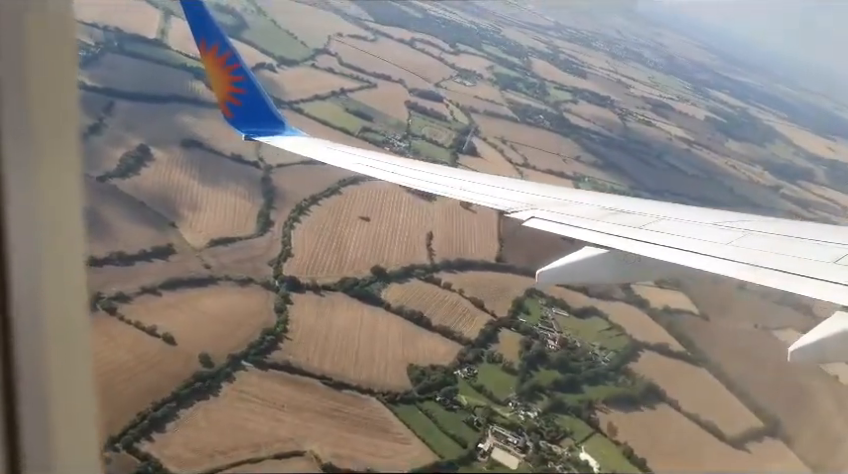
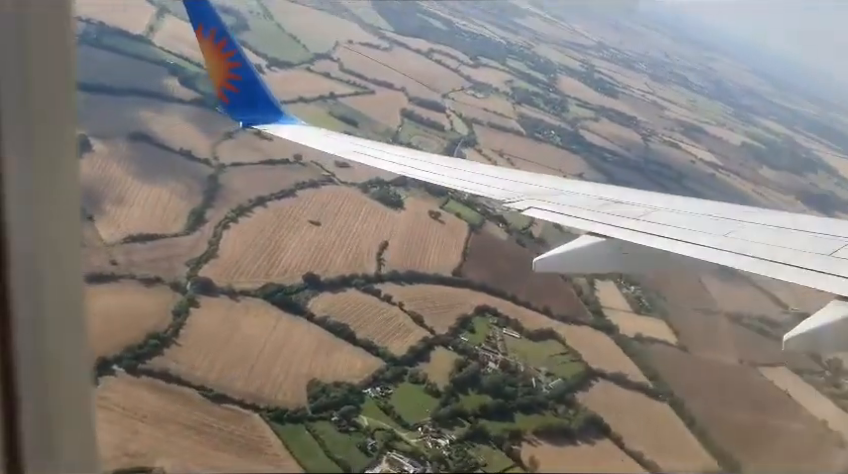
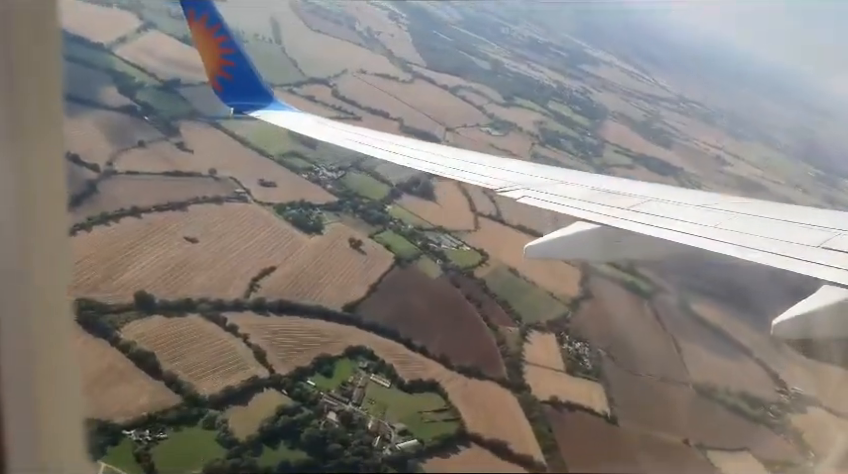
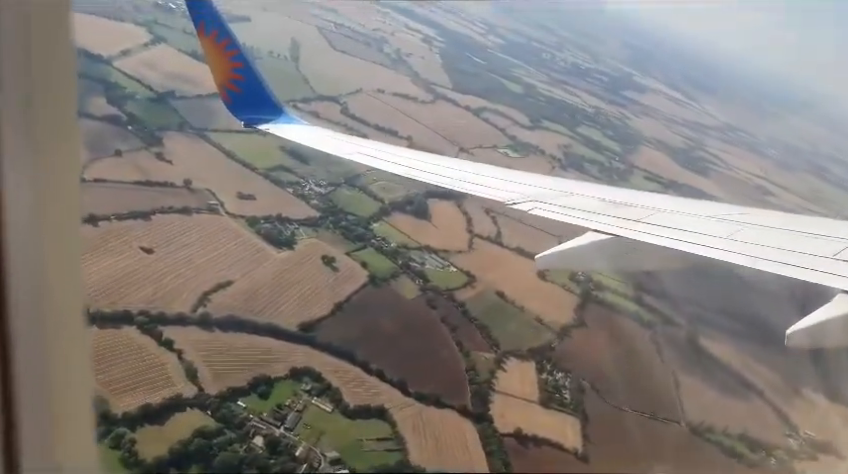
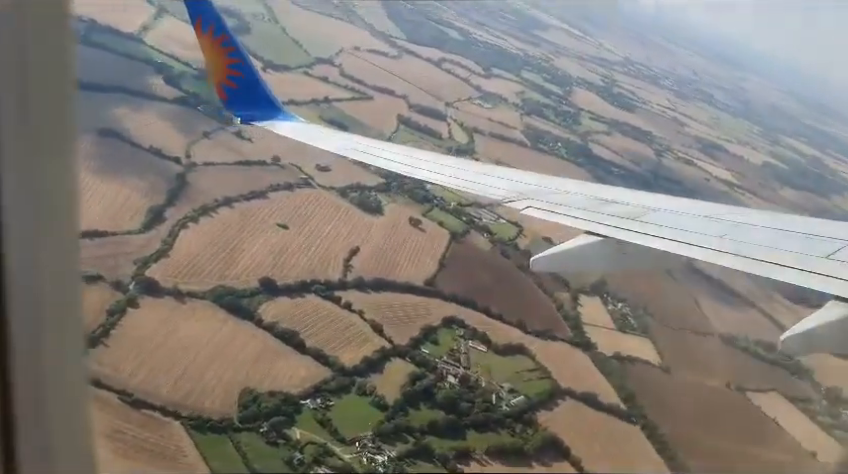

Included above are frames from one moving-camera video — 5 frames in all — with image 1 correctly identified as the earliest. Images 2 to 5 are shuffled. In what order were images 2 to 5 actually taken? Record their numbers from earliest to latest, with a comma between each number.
2, 5, 3, 4
